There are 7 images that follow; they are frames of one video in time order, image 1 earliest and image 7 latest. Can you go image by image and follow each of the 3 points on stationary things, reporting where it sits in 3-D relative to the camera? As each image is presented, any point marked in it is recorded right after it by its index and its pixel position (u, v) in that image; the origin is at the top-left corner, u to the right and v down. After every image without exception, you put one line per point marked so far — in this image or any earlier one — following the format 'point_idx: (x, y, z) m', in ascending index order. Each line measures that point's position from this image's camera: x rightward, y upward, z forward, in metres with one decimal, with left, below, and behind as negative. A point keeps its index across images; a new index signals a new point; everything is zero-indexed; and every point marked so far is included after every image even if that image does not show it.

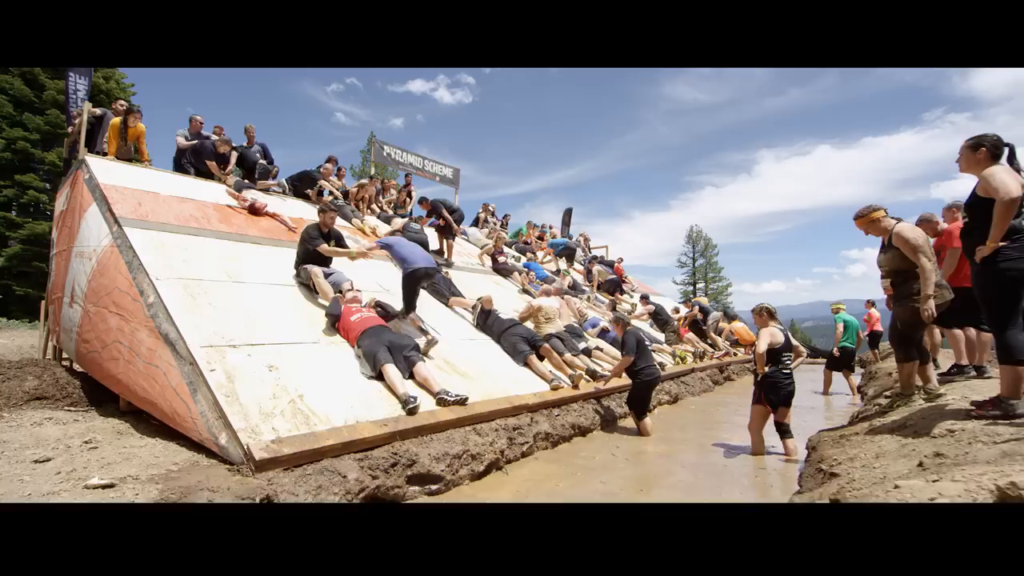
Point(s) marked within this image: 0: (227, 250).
0: (-4.5, +0.6, +6.9) m
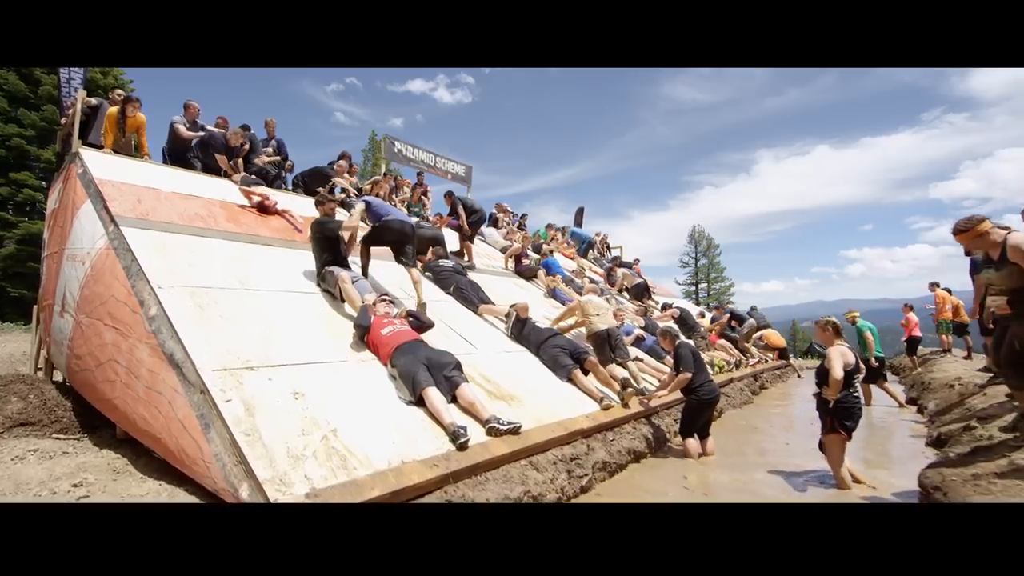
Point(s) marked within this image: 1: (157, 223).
0: (-3.9, +0.5, +6.1) m
1: (-4.8, +0.9, +5.9) m
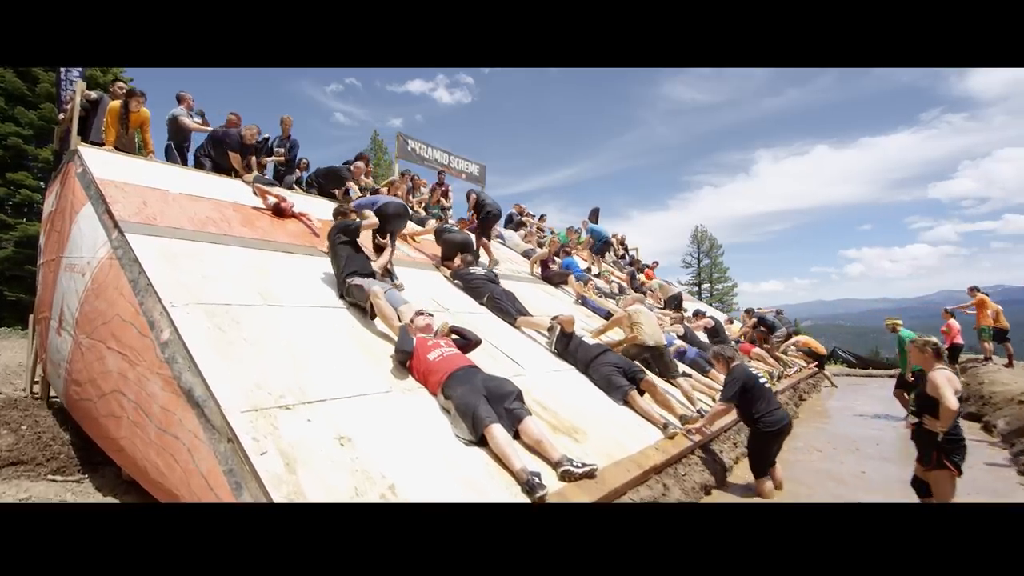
0: (-3.2, +0.3, +5.5) m
1: (-4.1, +0.7, +5.3) m
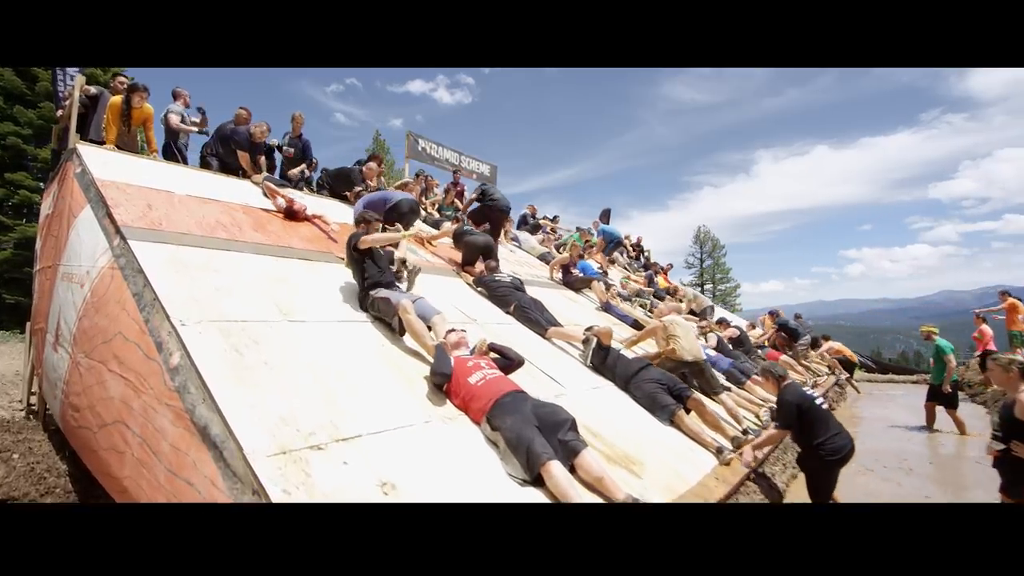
0: (-2.8, +0.2, +5.0) m
1: (-3.7, +0.6, +4.8) m
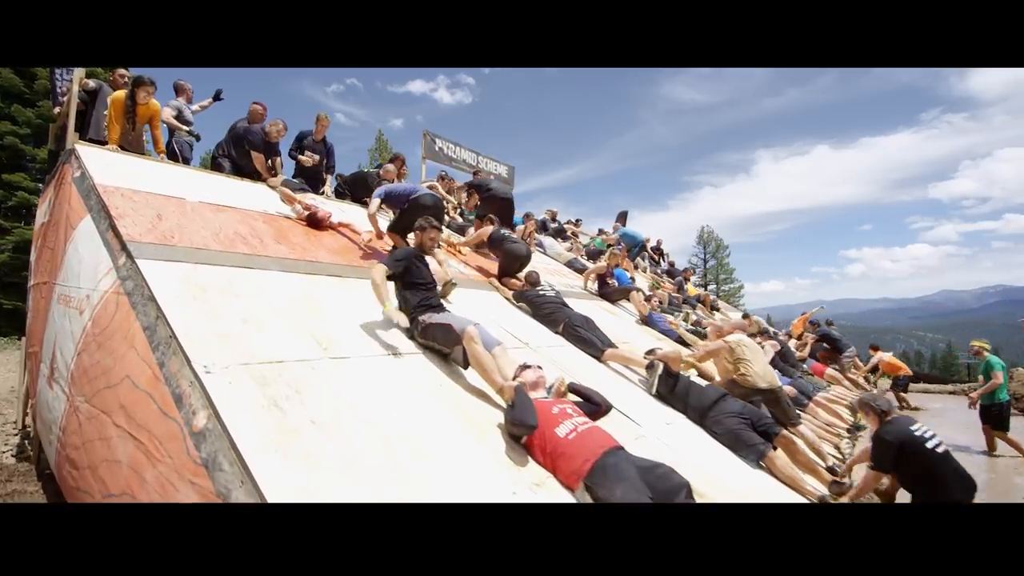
0: (-2.1, 0.0, +4.3) m
1: (-3.0, +0.4, +4.1) m
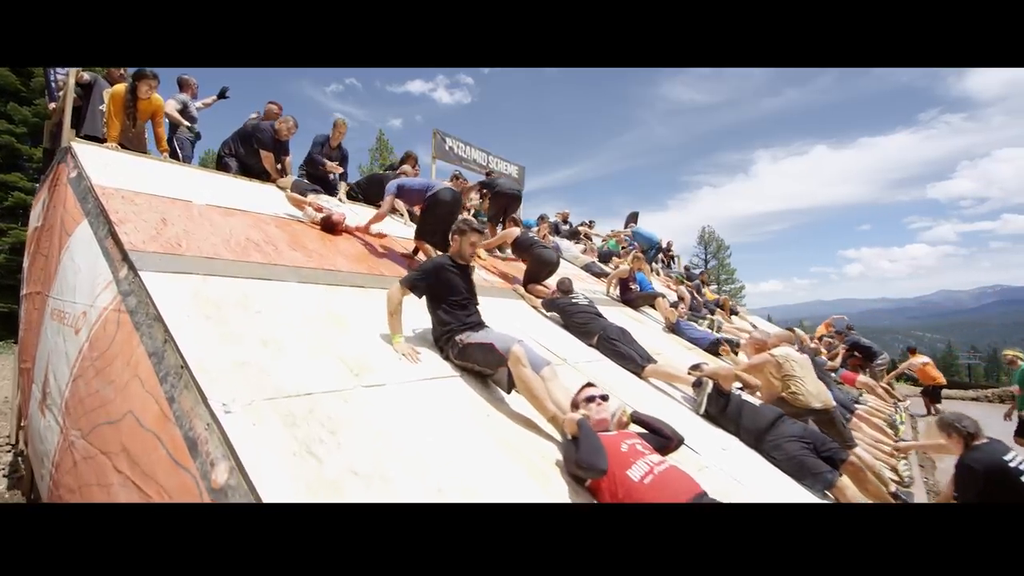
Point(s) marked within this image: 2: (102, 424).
0: (-1.7, -0.1, +3.9) m
1: (-2.6, +0.2, +3.7) m
2: (-2.5, -0.8, +2.7) m
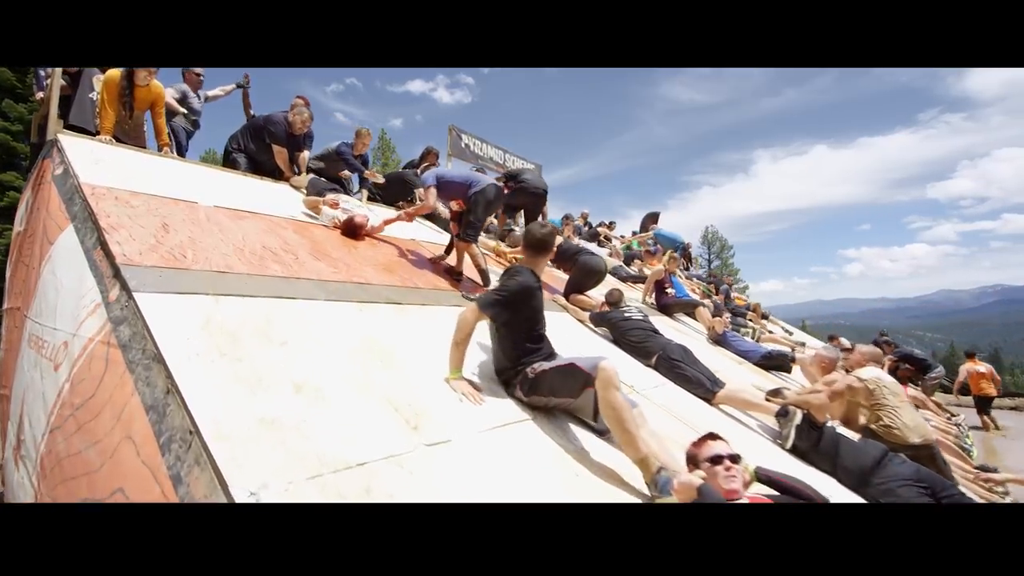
0: (-1.1, -0.3, +3.2) m
1: (-2.1, +0.1, +3.0) m
2: (-2.0, -1.0, +2.0) m
